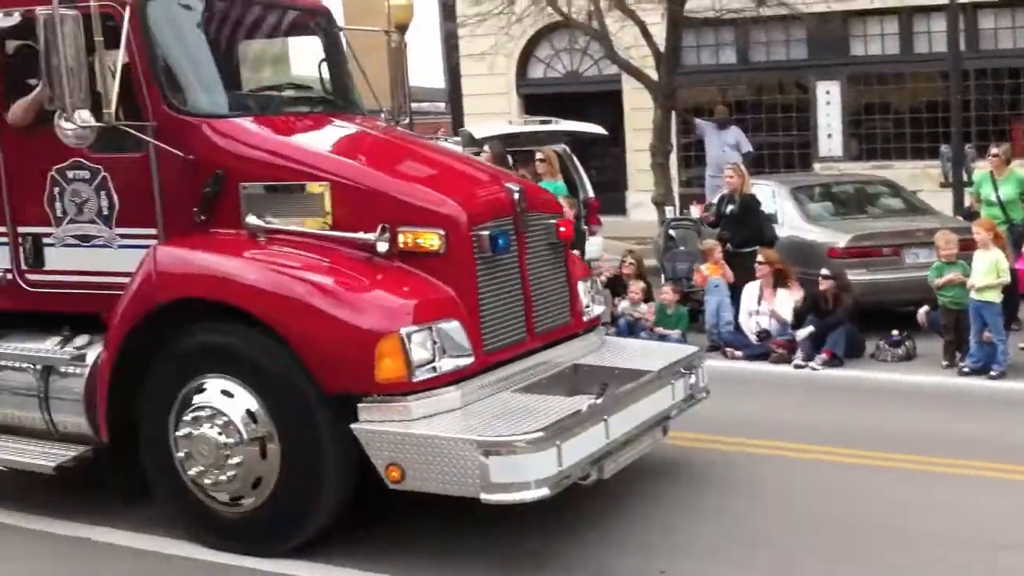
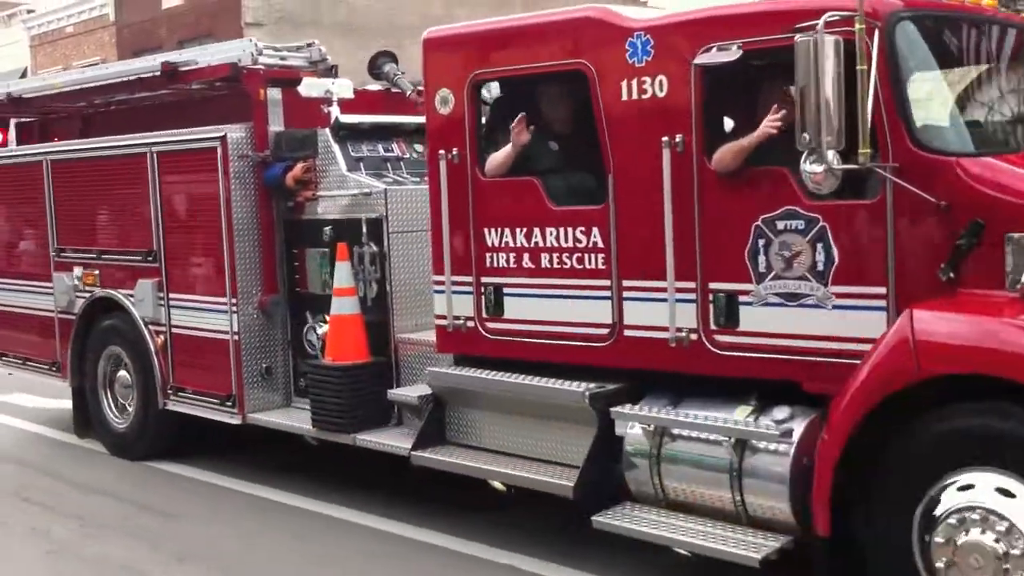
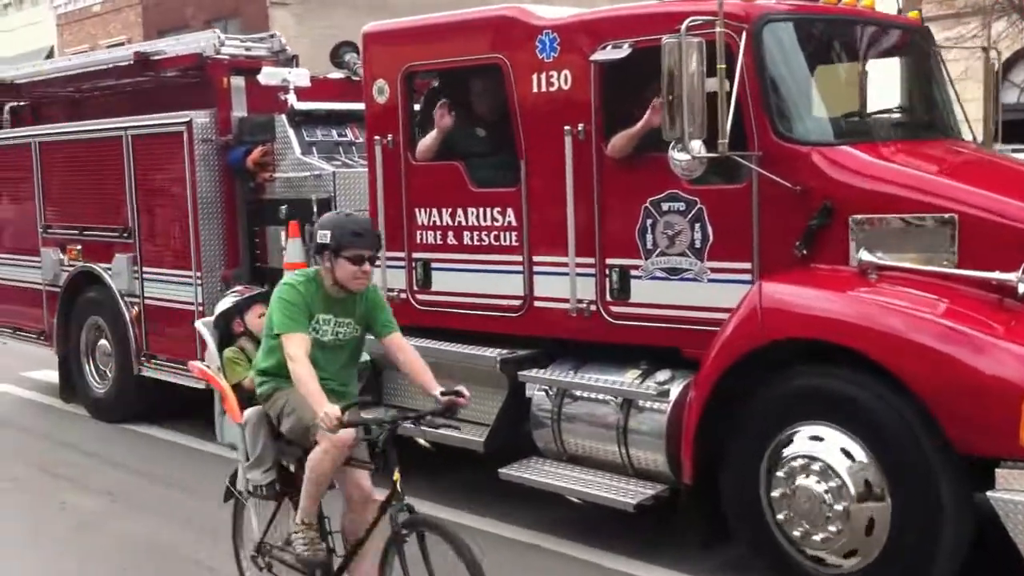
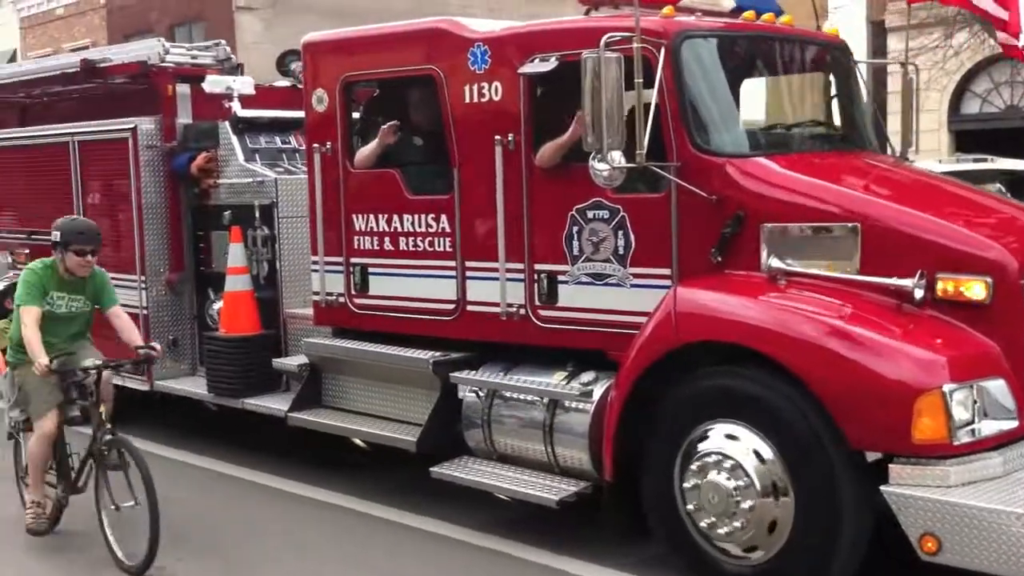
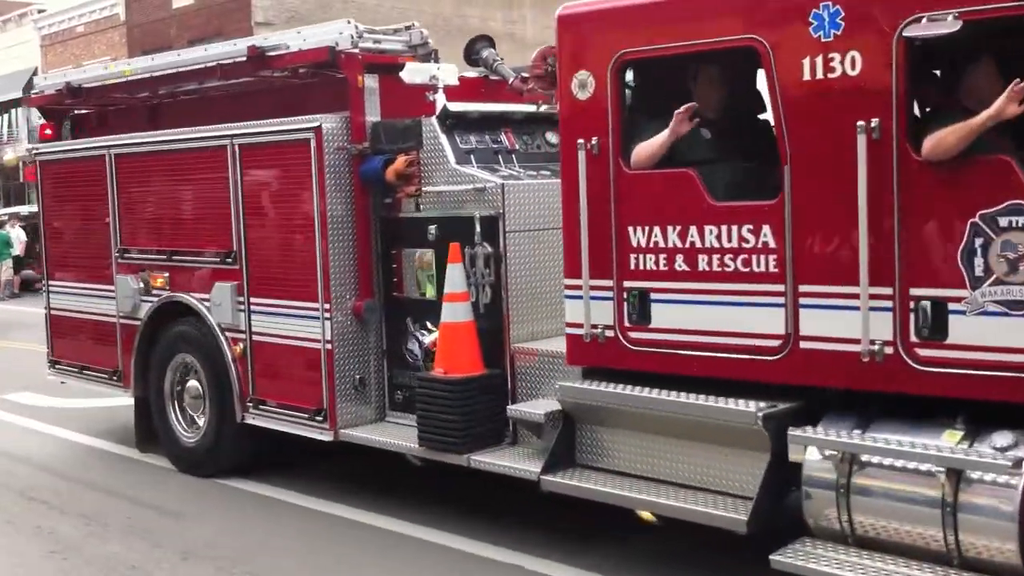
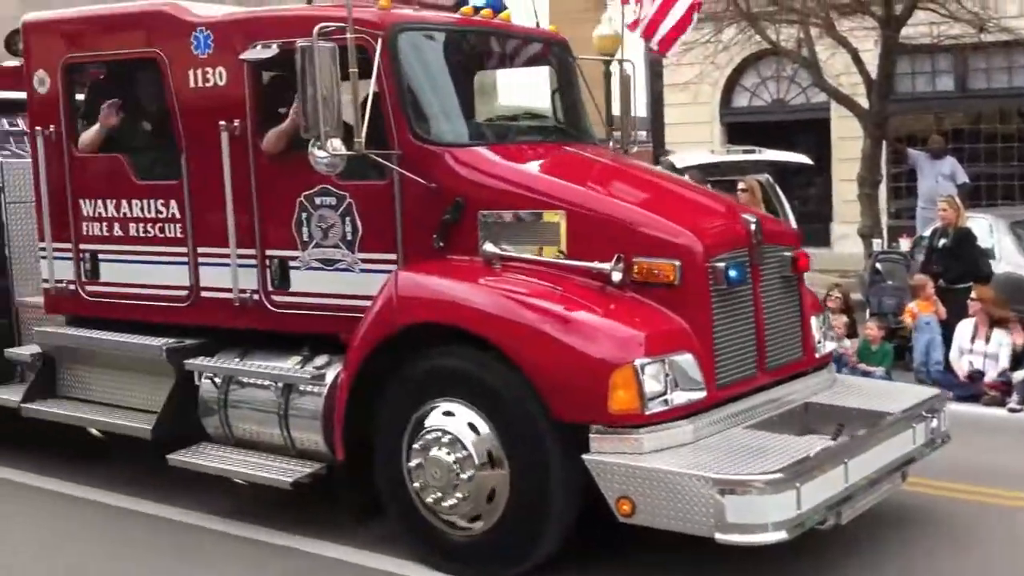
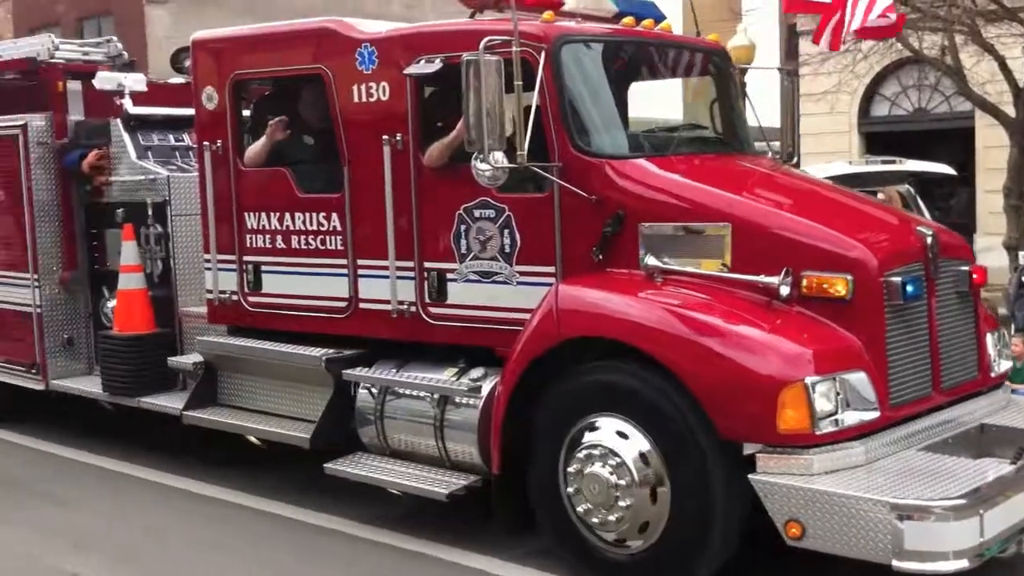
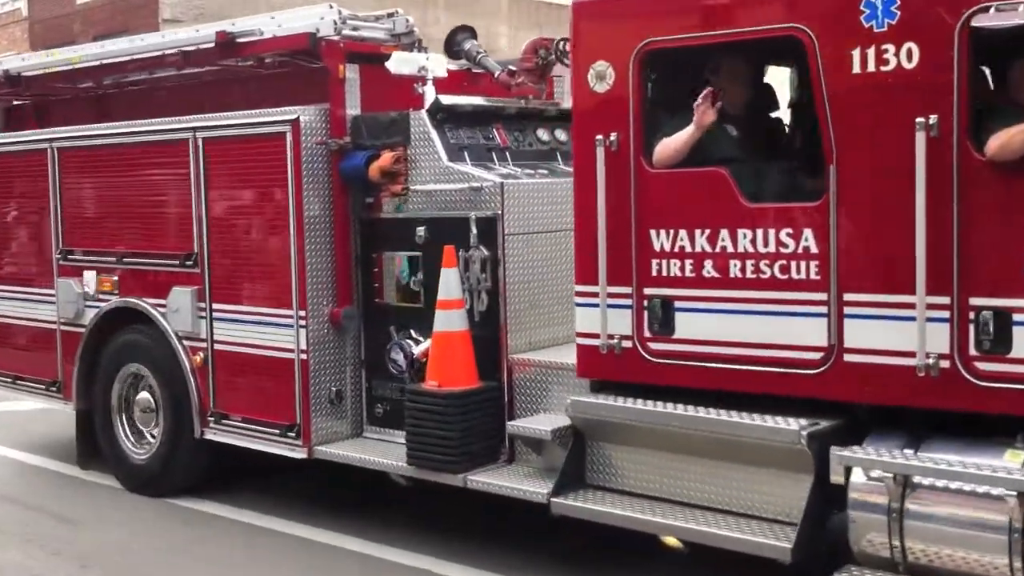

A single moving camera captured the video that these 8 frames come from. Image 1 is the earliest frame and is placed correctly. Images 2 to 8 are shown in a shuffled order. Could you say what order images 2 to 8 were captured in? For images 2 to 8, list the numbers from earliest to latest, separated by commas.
6, 7, 4, 3, 2, 5, 8
